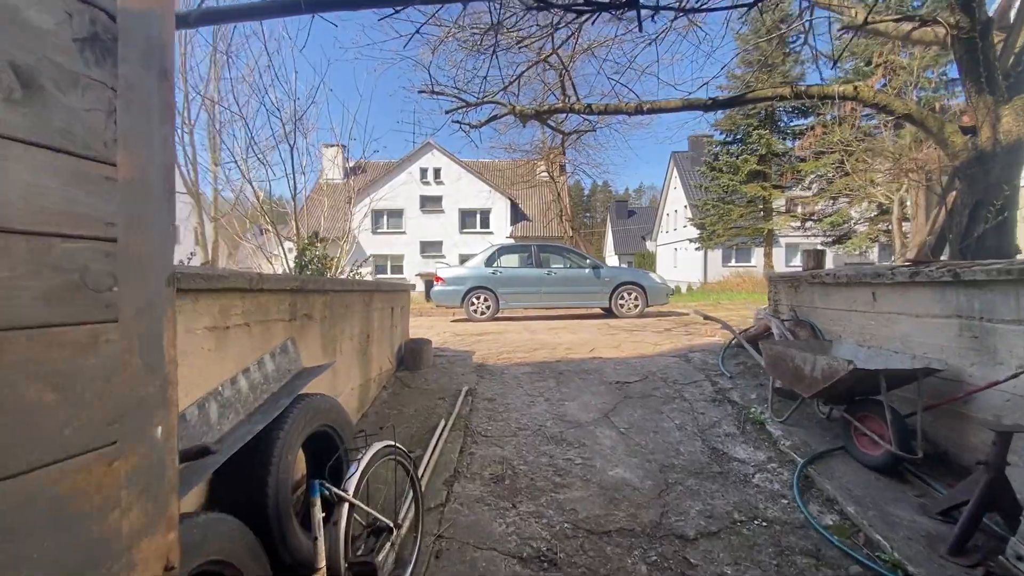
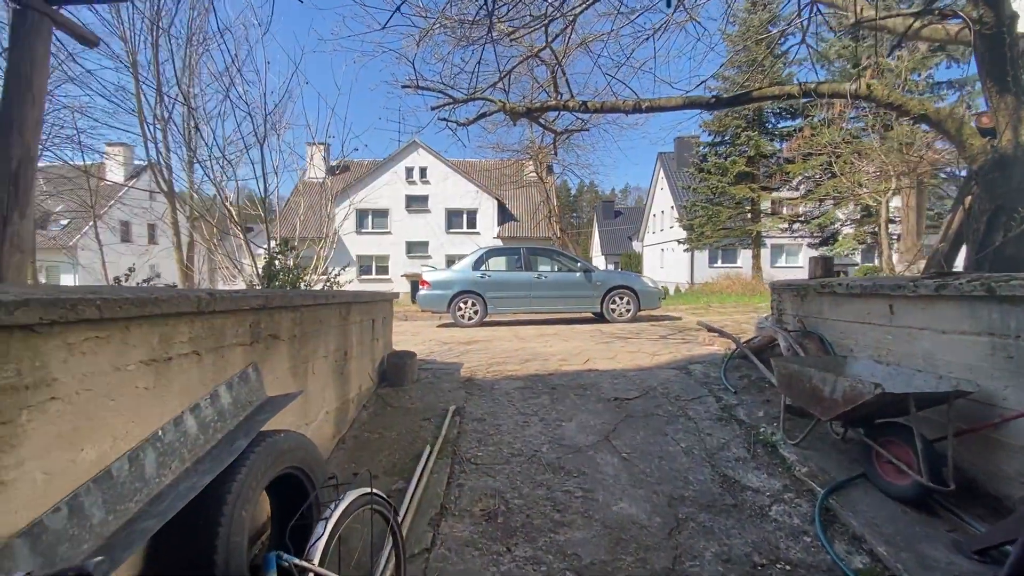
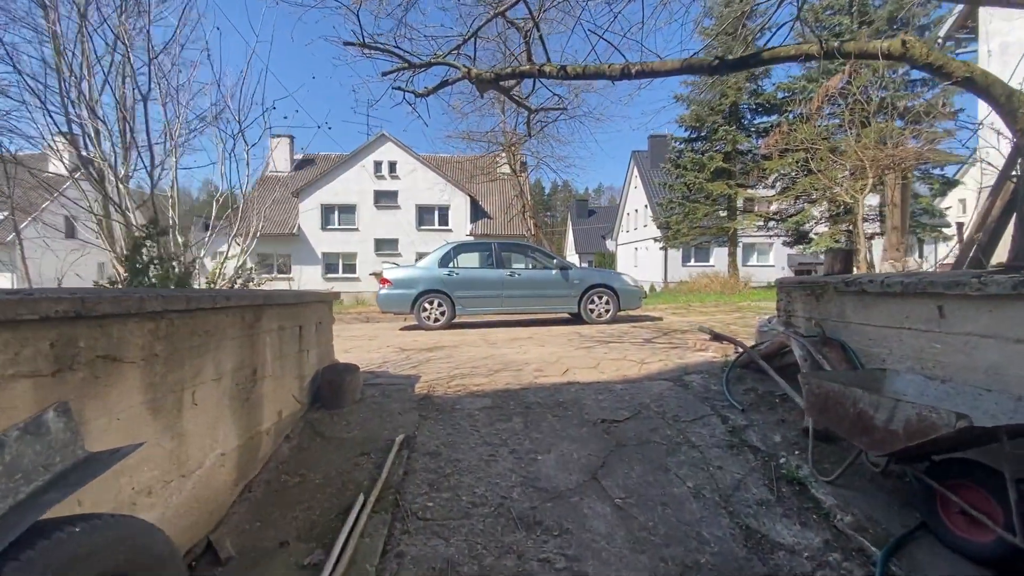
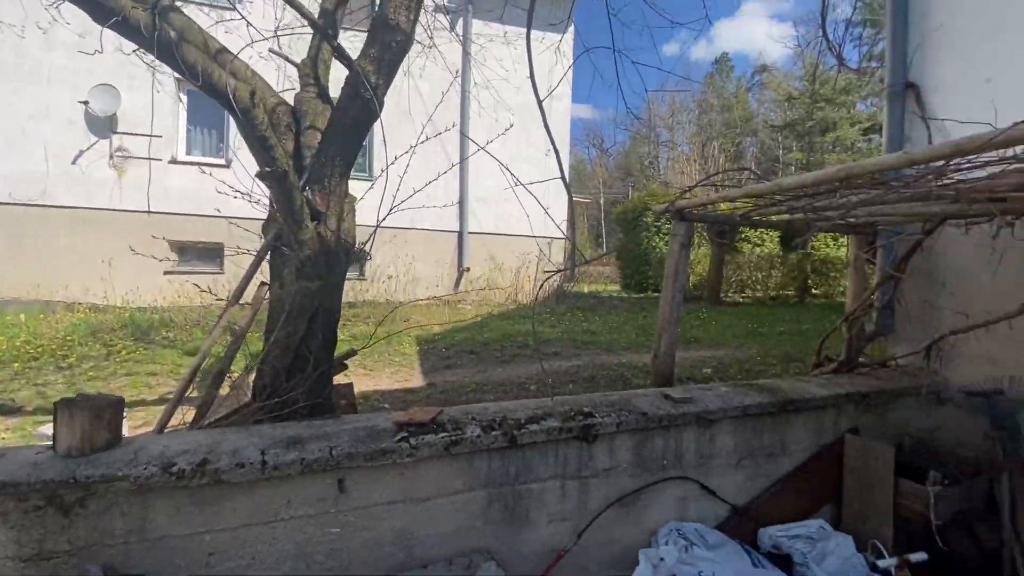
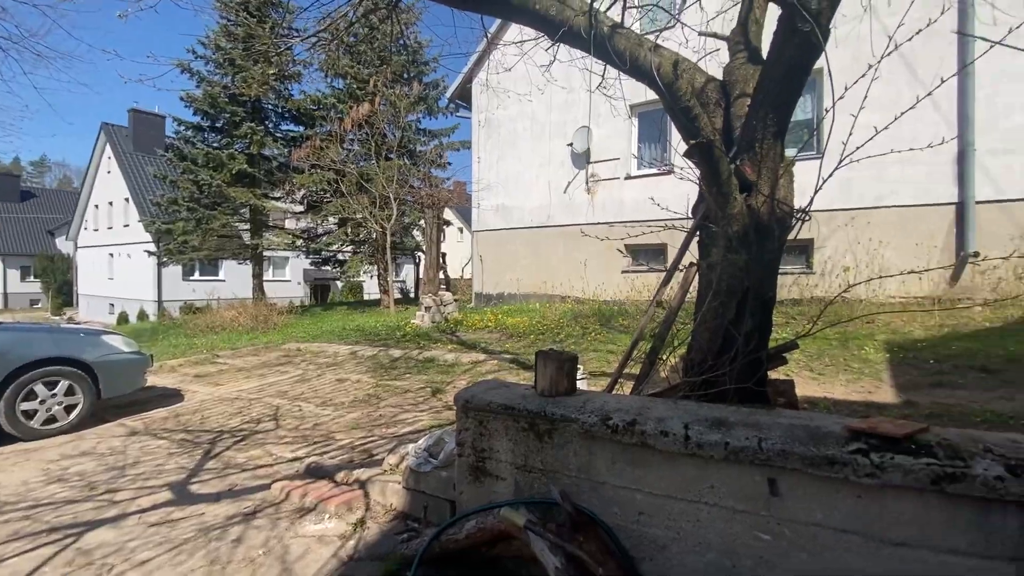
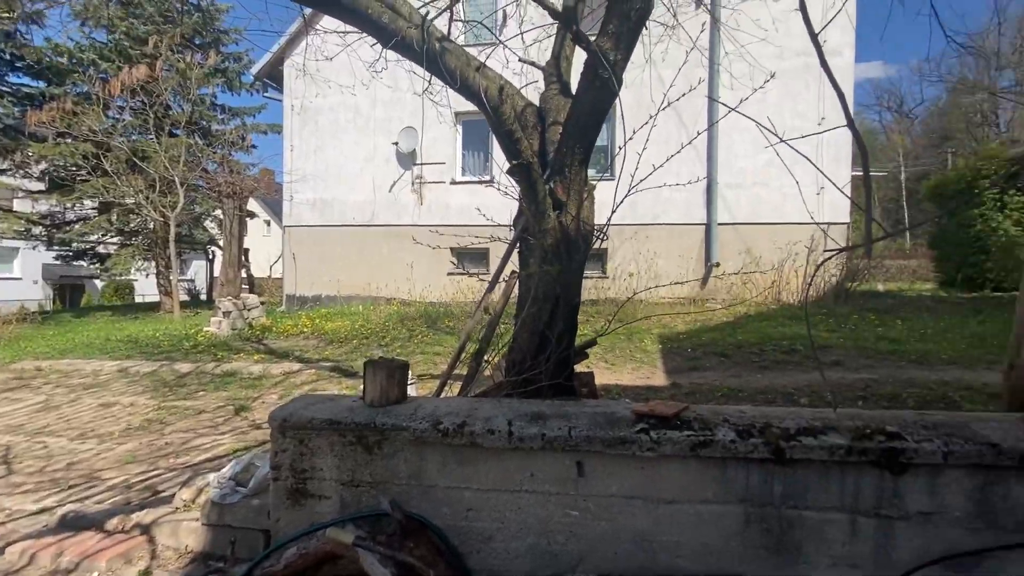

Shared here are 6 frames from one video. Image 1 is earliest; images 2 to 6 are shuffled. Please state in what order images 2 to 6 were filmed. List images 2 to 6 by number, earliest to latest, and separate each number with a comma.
2, 3, 5, 6, 4
